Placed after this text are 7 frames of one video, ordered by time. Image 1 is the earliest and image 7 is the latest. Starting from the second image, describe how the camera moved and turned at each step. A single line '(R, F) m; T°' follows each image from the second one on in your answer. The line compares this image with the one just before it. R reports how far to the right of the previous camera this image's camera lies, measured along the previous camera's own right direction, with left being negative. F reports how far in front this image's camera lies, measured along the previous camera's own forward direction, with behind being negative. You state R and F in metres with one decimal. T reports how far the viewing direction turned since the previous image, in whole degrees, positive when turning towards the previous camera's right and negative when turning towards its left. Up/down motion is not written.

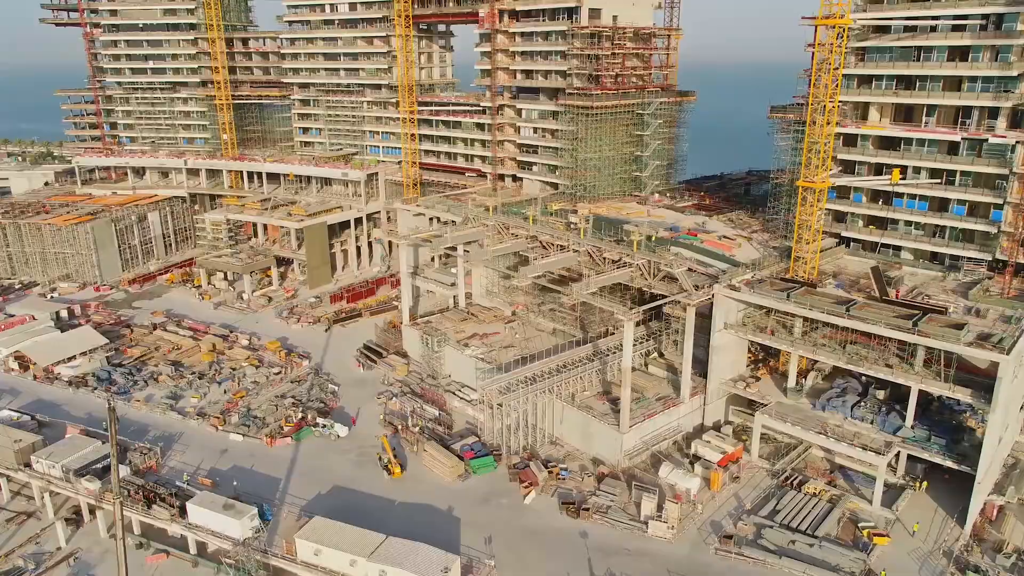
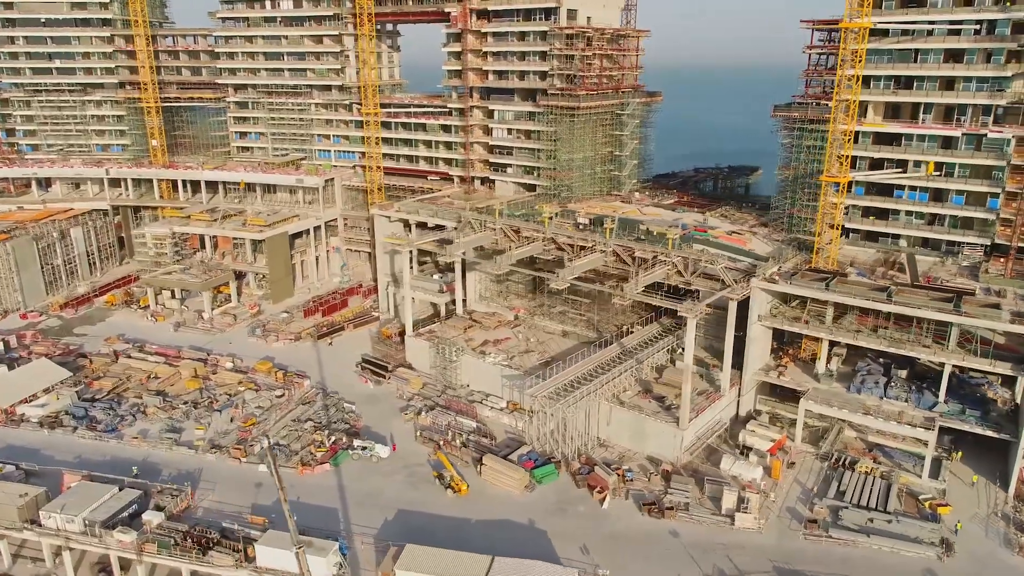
(-10.6, +1.9) m; +10°
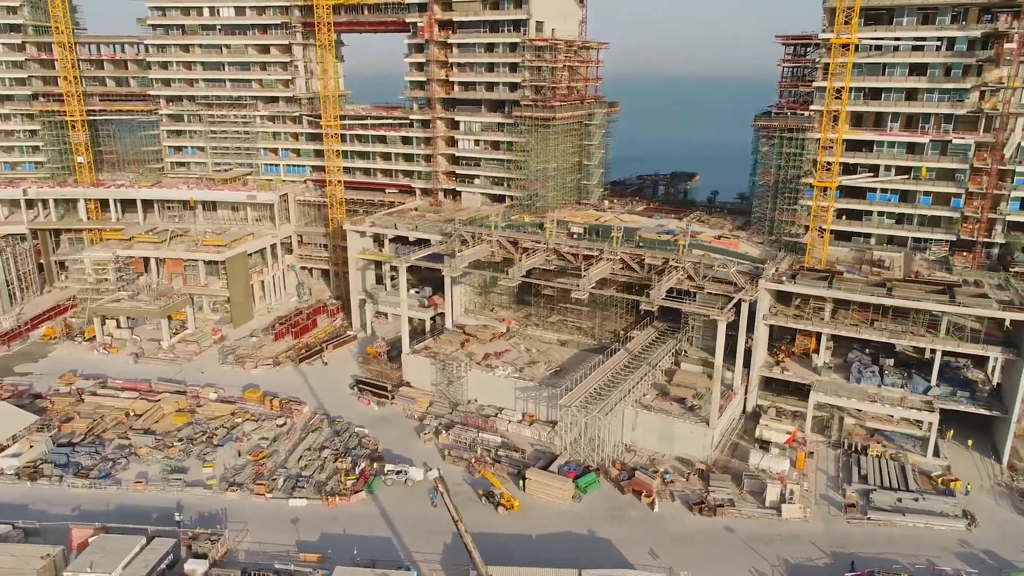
(-8.8, +0.9) m; +9°
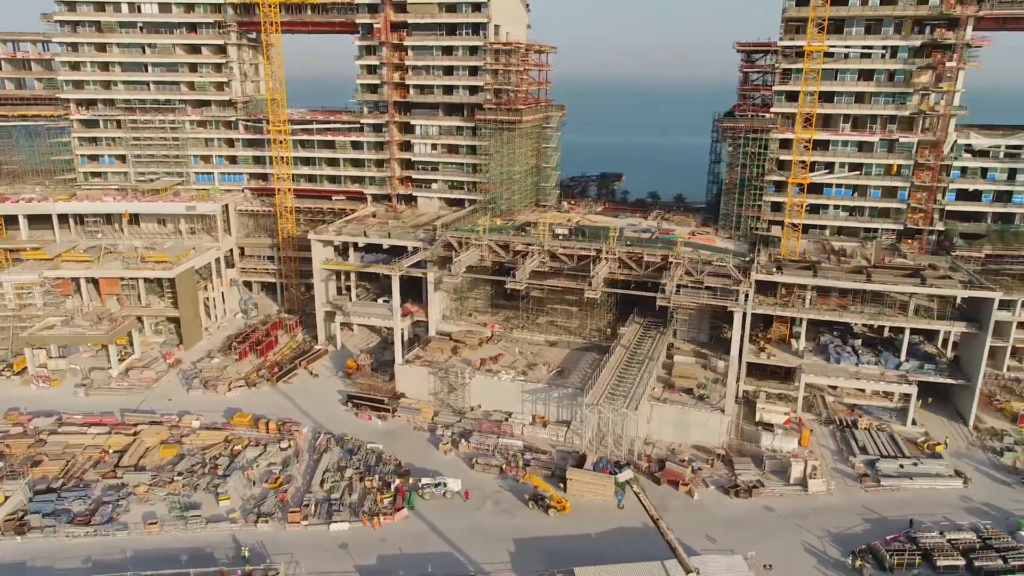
(-9.7, +1.0) m; +11°
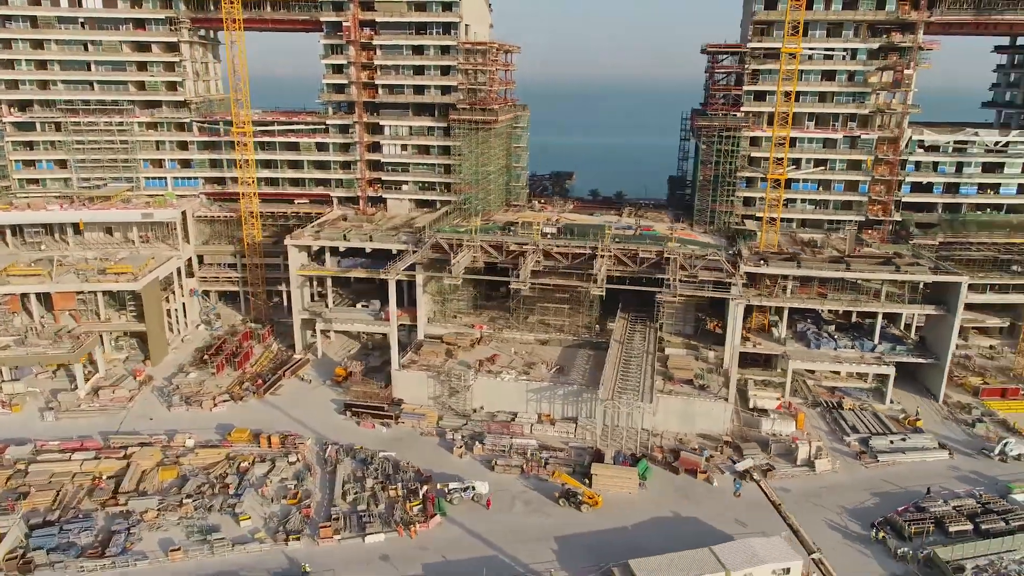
(-6.6, +0.4) m; +7°
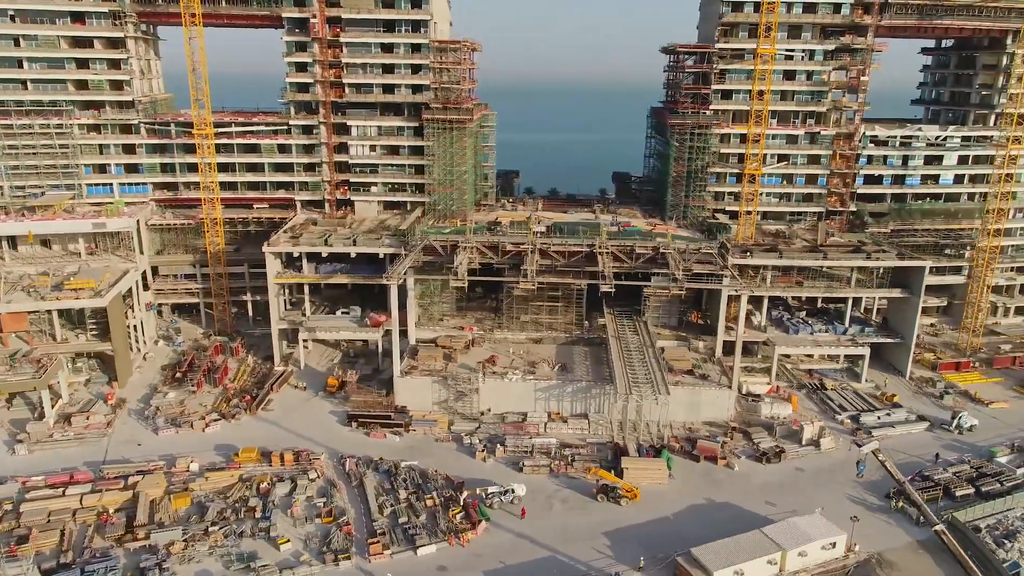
(-7.8, +0.7) m; +8°
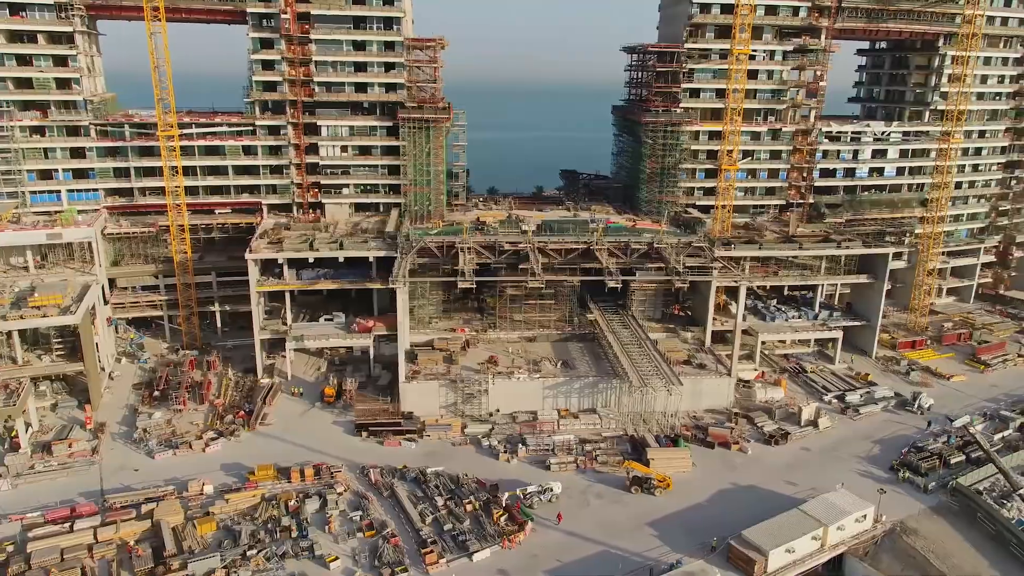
(-7.4, +0.7) m; +8°
